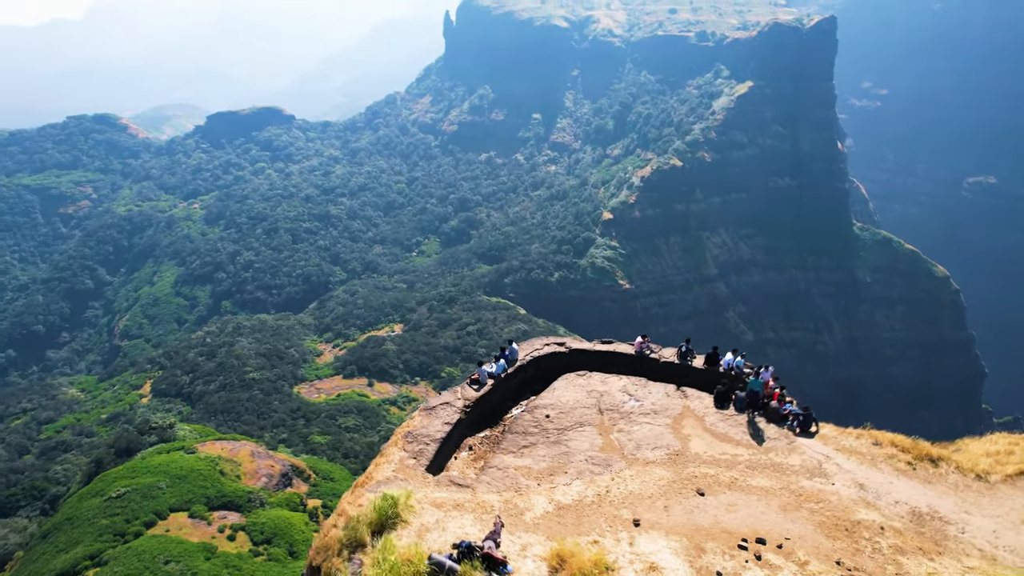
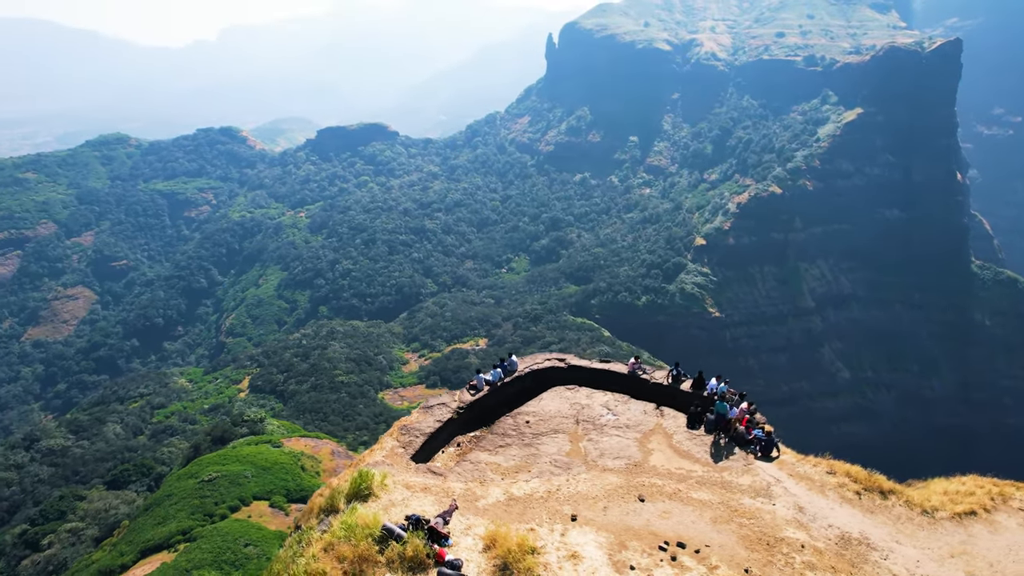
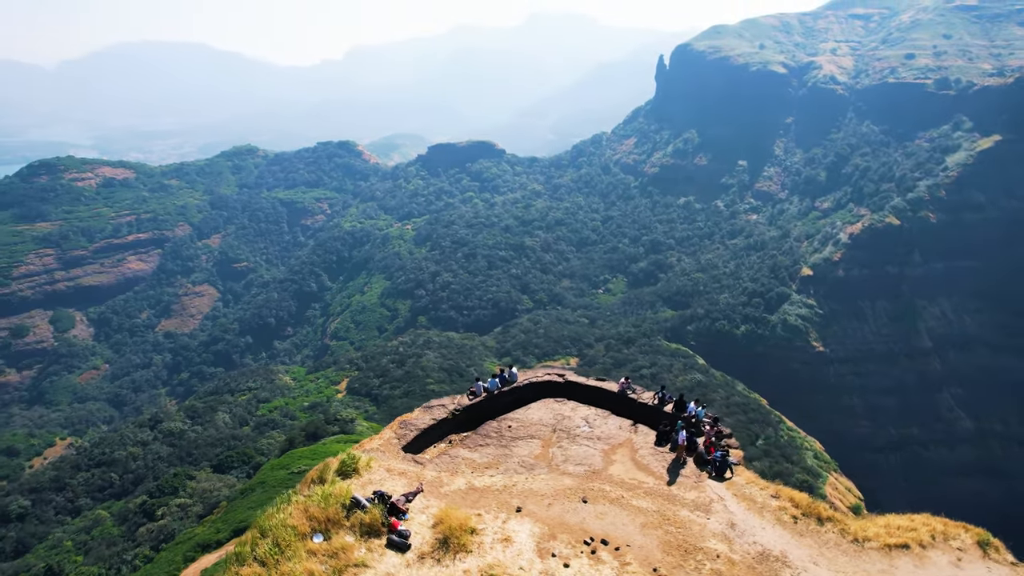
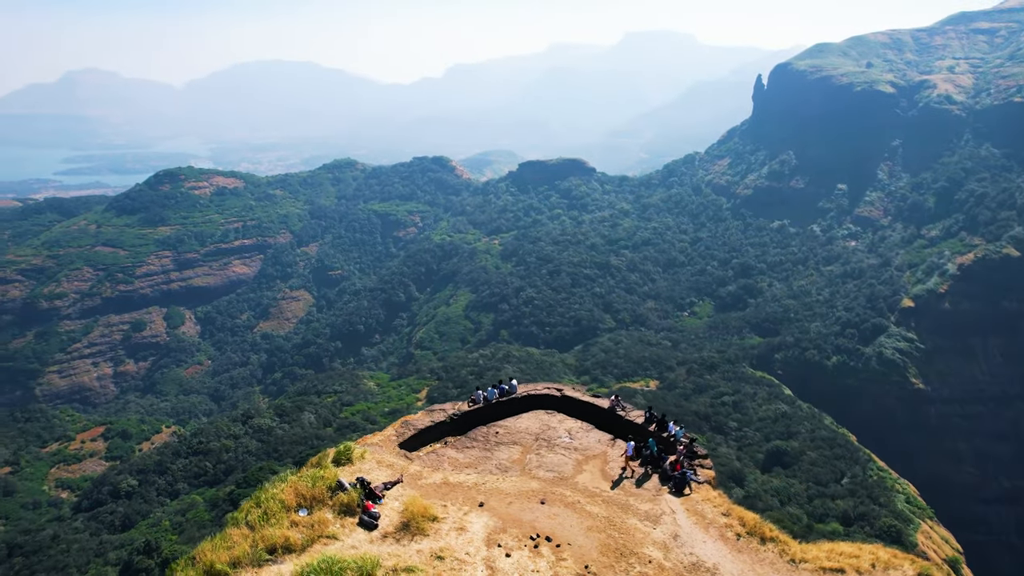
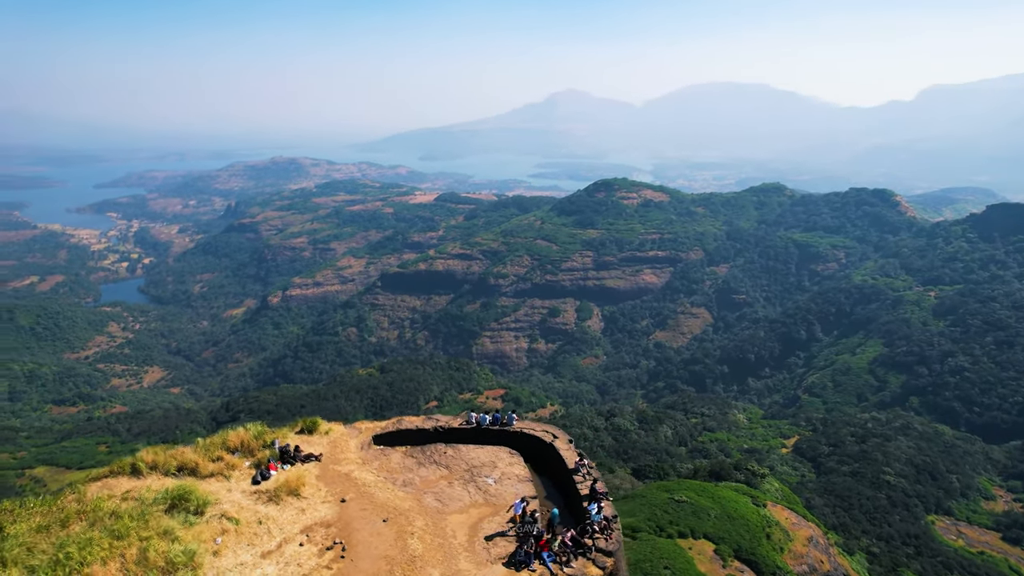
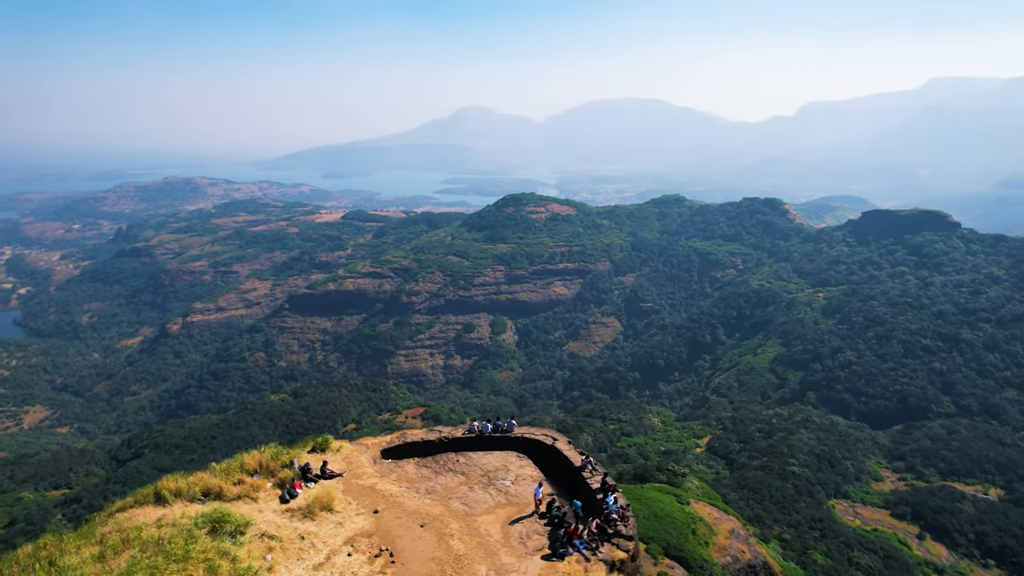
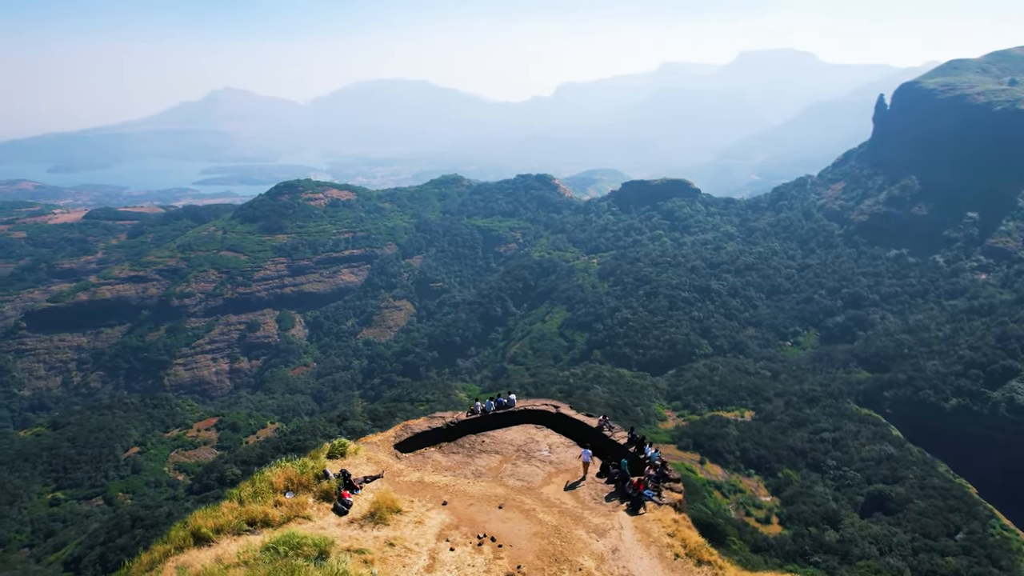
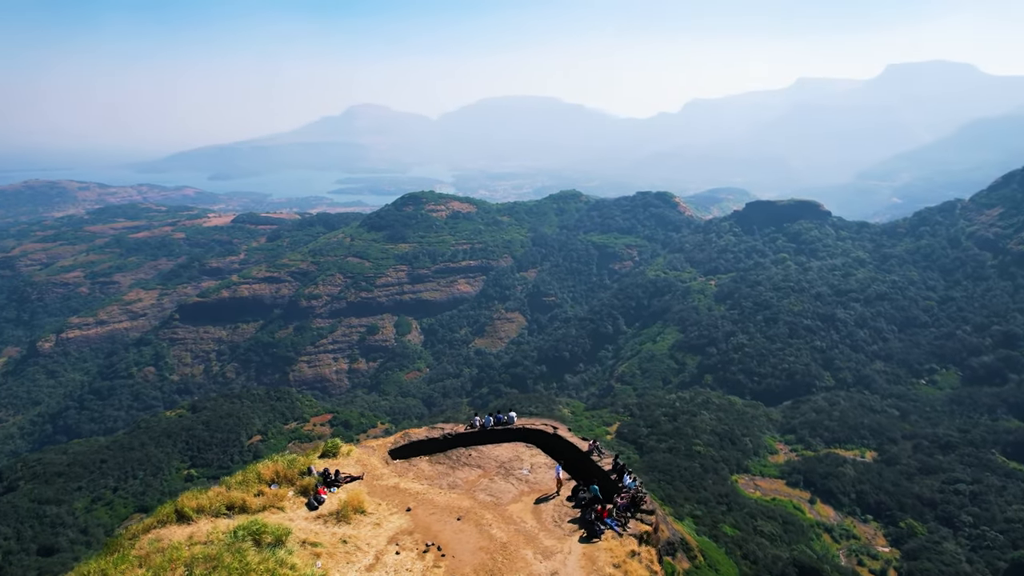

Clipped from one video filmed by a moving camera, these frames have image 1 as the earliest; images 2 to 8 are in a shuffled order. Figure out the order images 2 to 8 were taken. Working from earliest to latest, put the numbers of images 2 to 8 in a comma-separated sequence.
2, 3, 4, 7, 8, 6, 5
